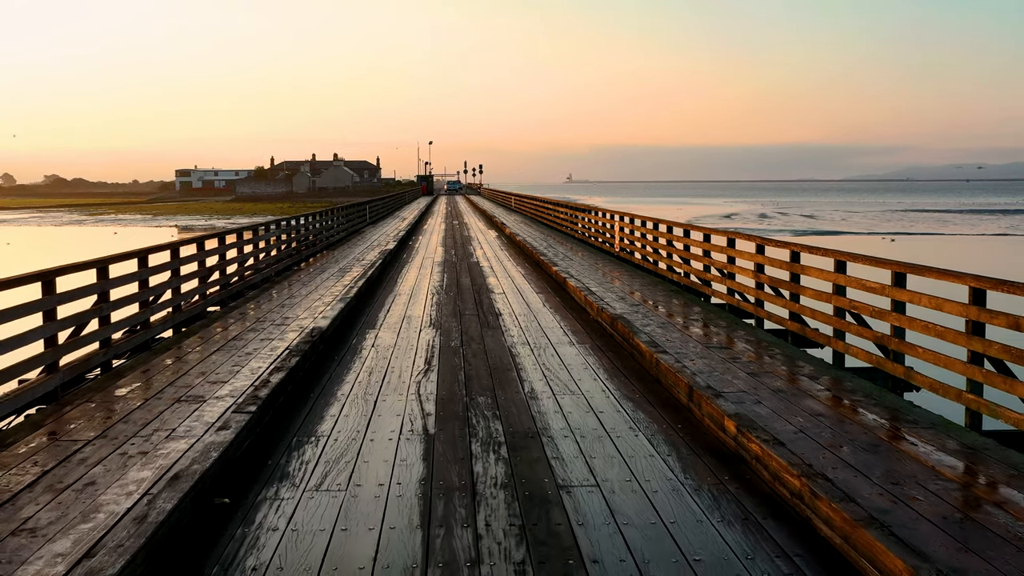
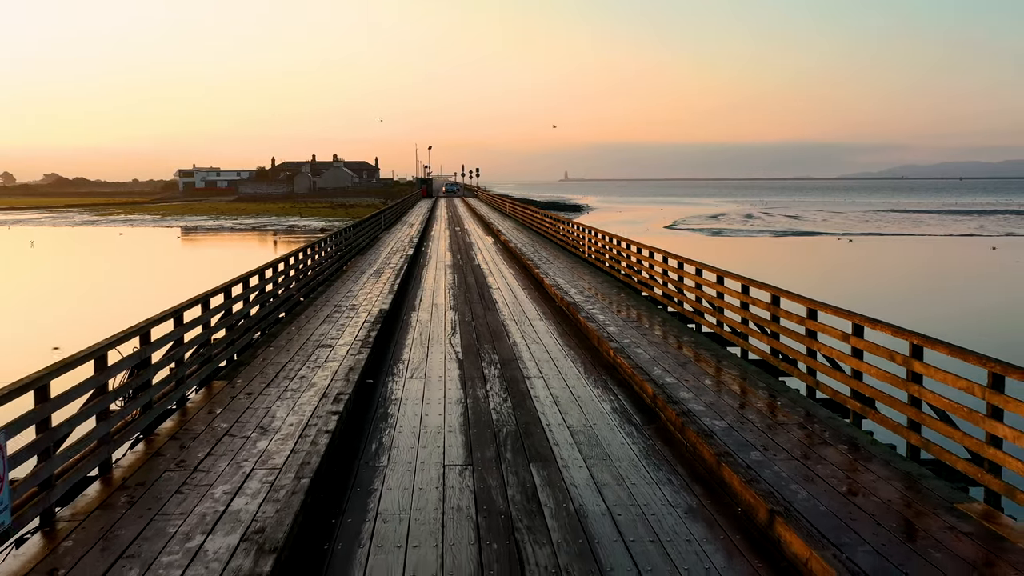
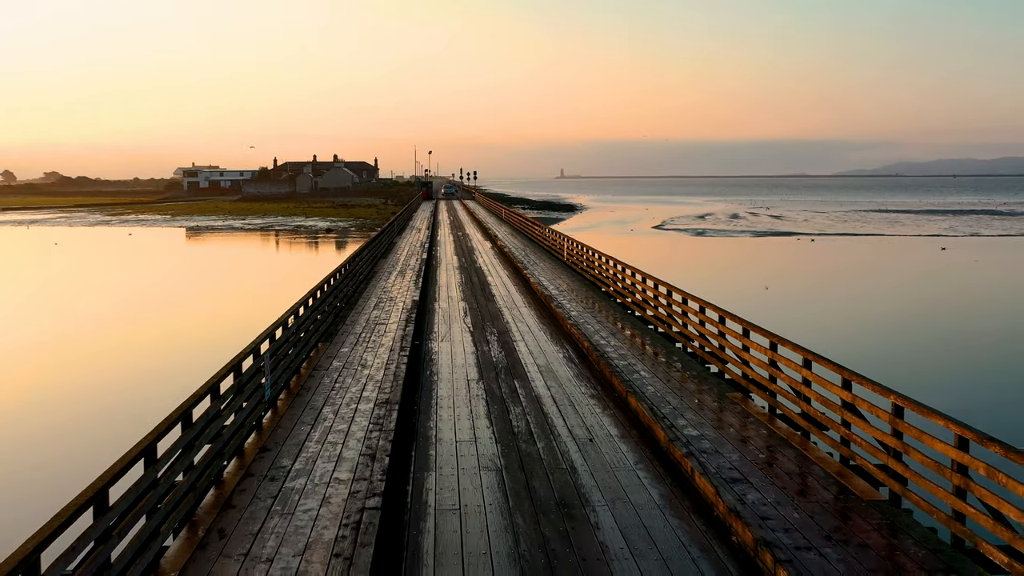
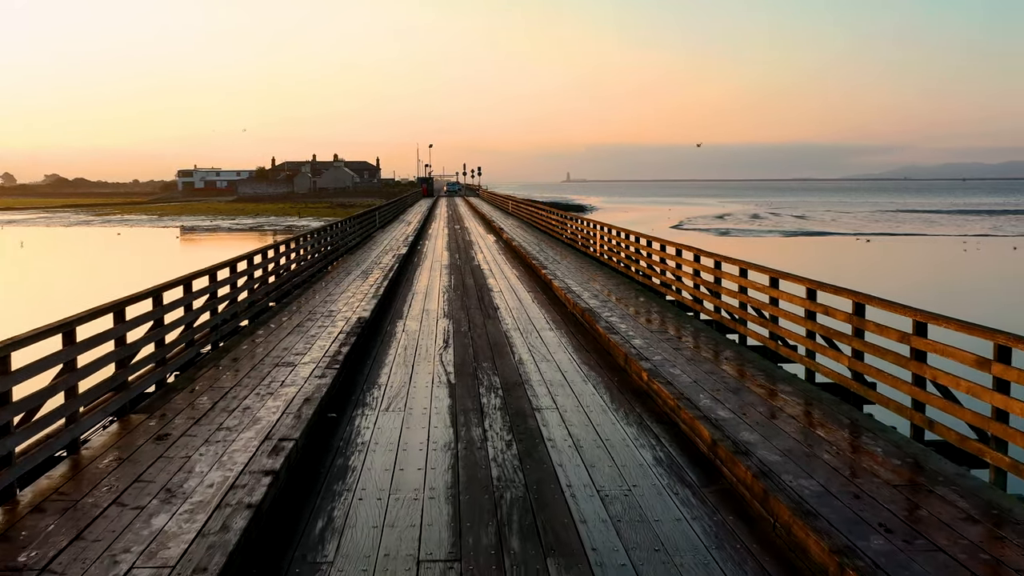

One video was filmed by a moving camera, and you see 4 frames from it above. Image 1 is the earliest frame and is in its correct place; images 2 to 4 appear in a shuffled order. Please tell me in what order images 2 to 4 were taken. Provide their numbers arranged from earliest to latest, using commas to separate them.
4, 2, 3
